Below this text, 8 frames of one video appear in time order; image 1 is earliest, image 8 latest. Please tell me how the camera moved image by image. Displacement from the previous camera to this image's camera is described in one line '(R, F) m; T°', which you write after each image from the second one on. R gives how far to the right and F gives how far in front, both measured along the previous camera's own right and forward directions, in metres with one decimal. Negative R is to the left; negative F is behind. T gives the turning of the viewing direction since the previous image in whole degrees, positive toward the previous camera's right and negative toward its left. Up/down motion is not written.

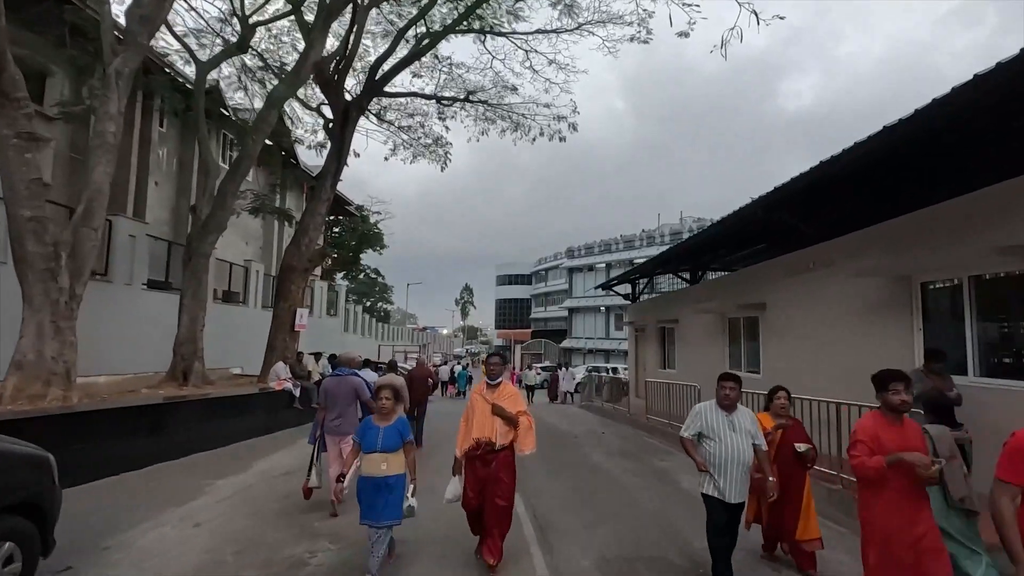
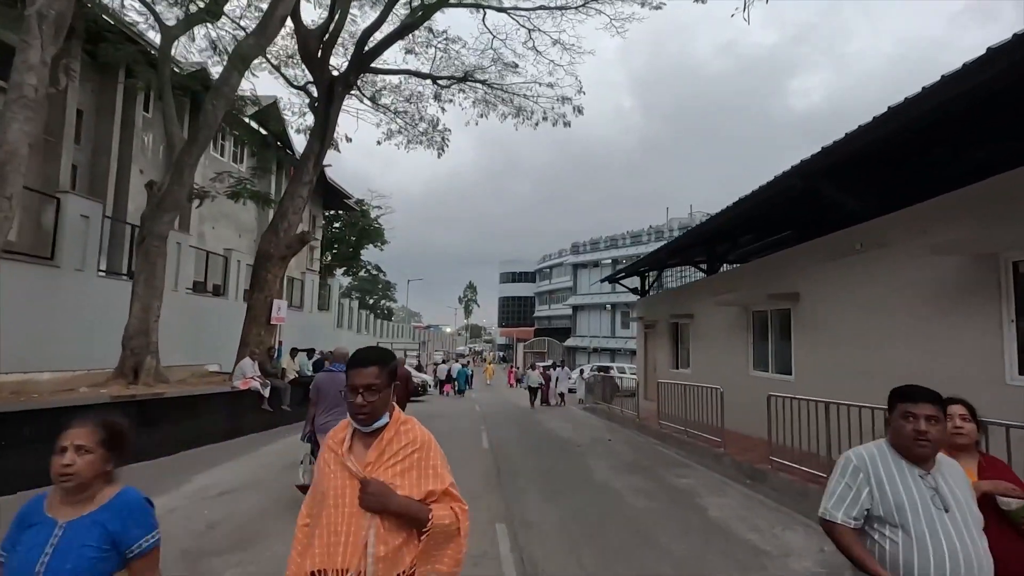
(+0.2, +1.6) m; -1°
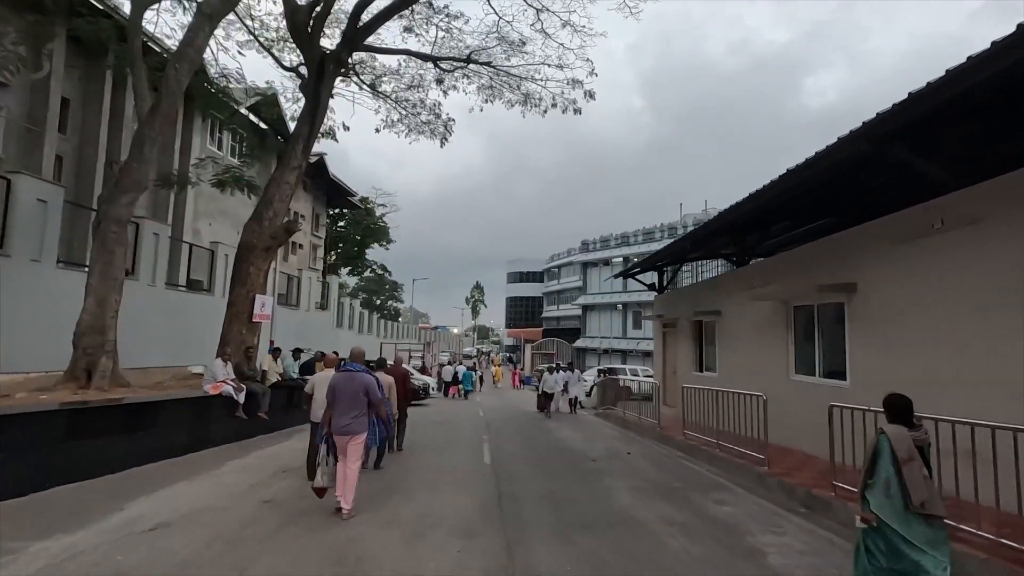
(0.0, +1.5) m; -1°
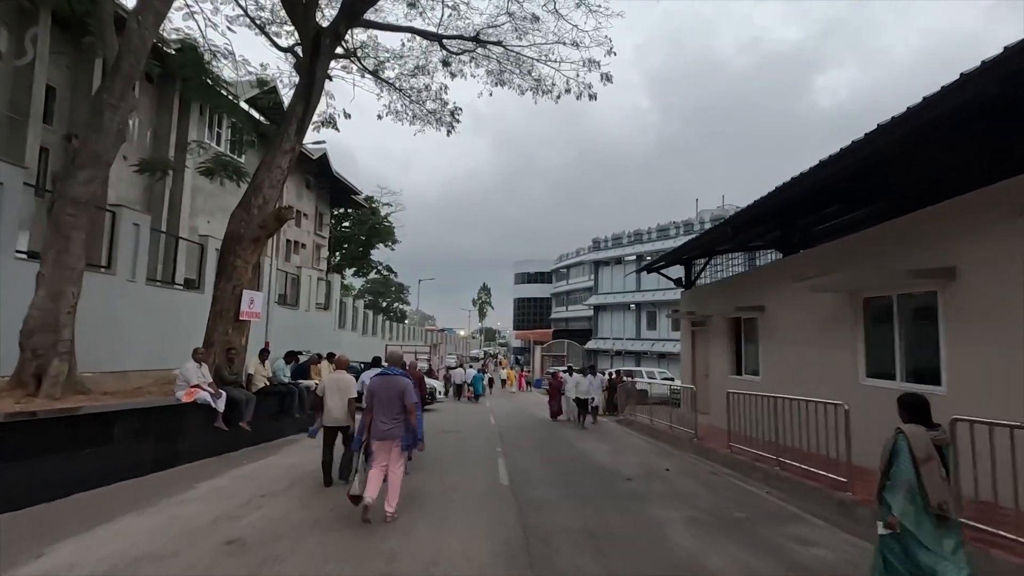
(-0.2, +1.5) m; -1°
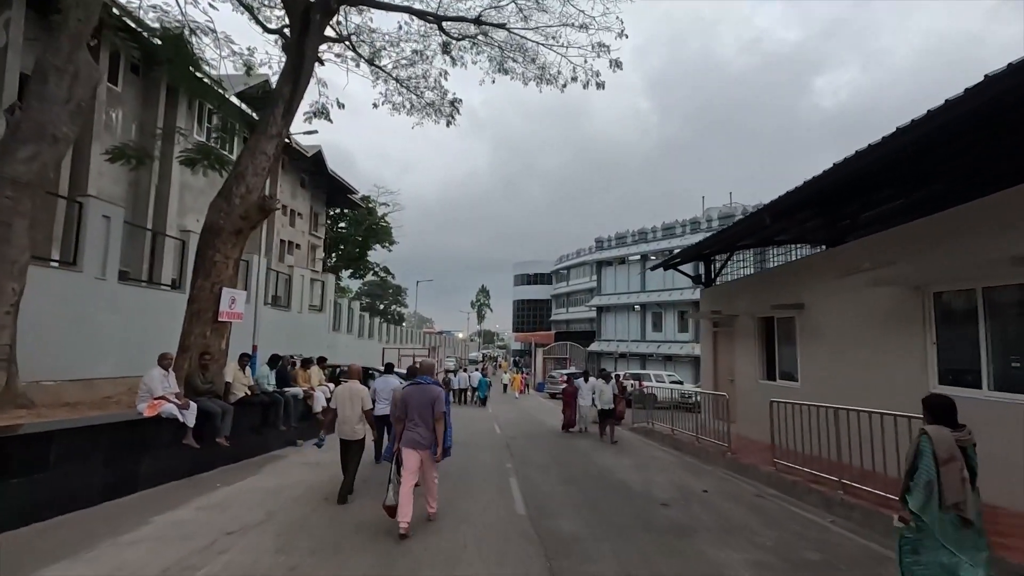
(-0.3, +1.3) m; 0°
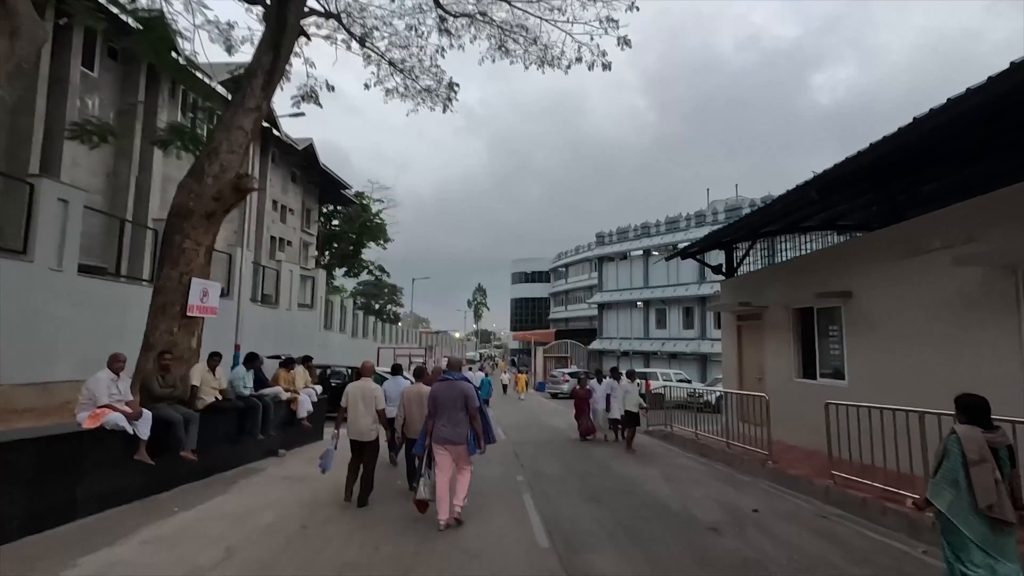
(-0.2, +1.3) m; 0°
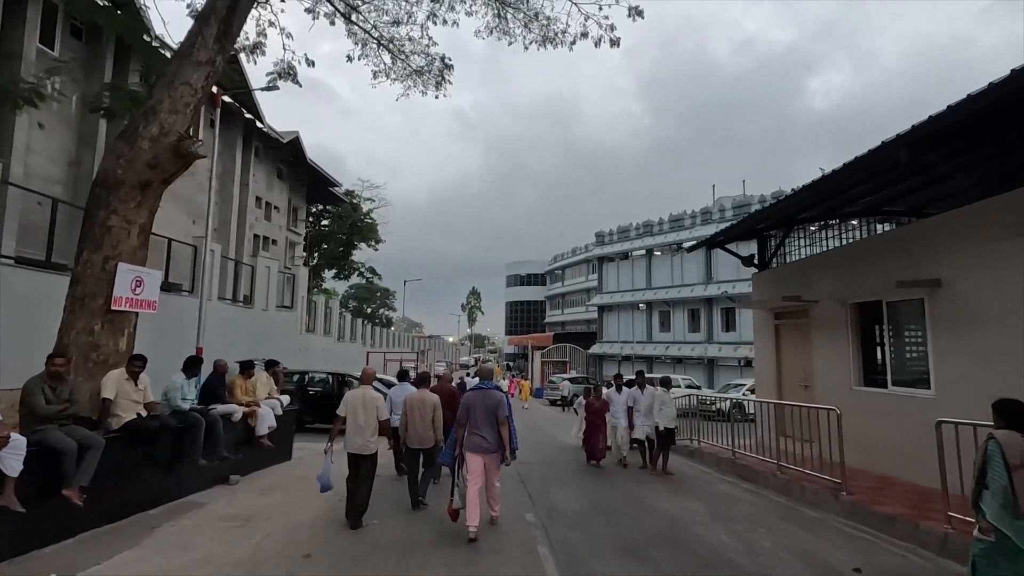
(-0.2, +2.0) m; +1°
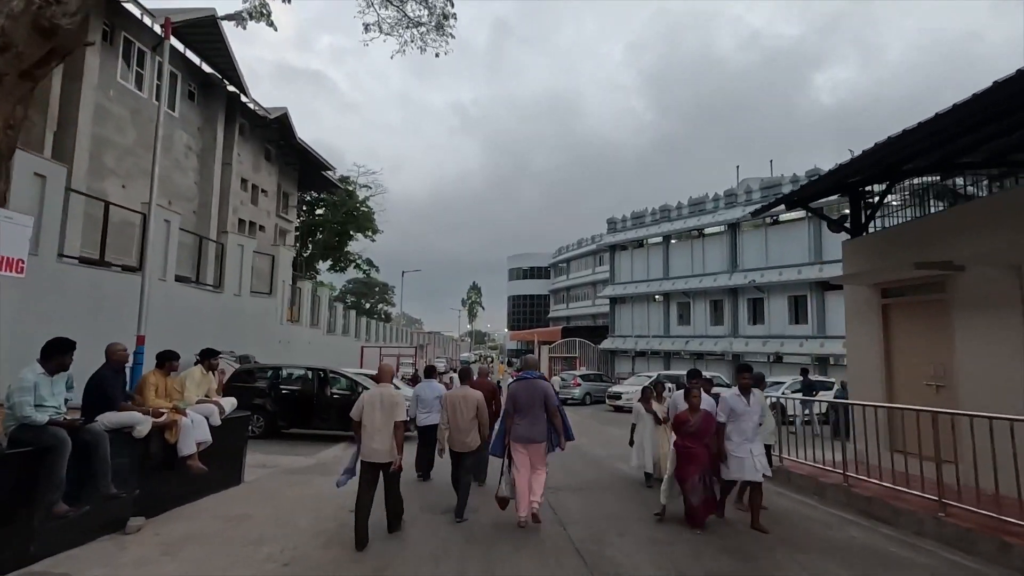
(-0.4, +2.9) m; 0°
